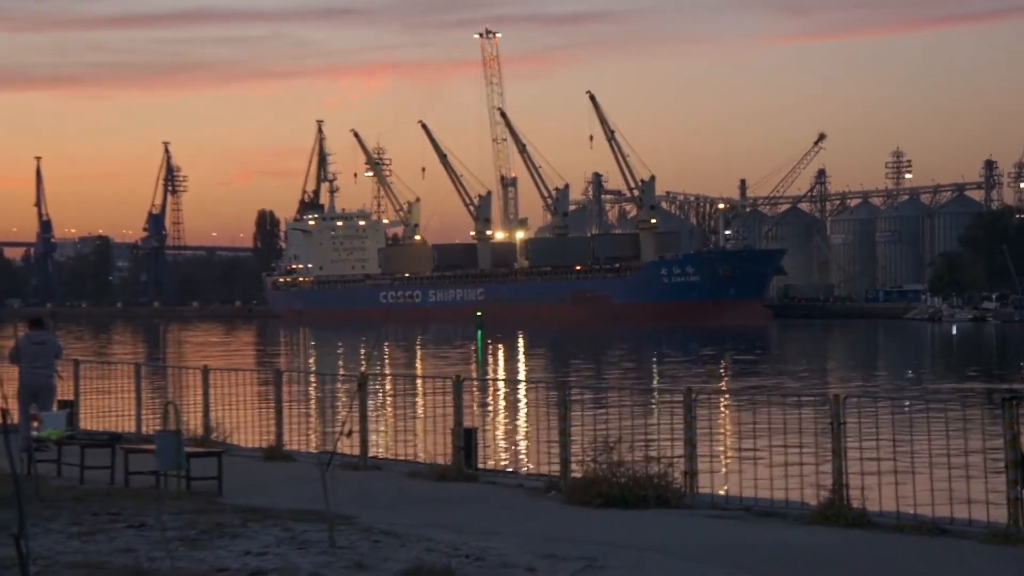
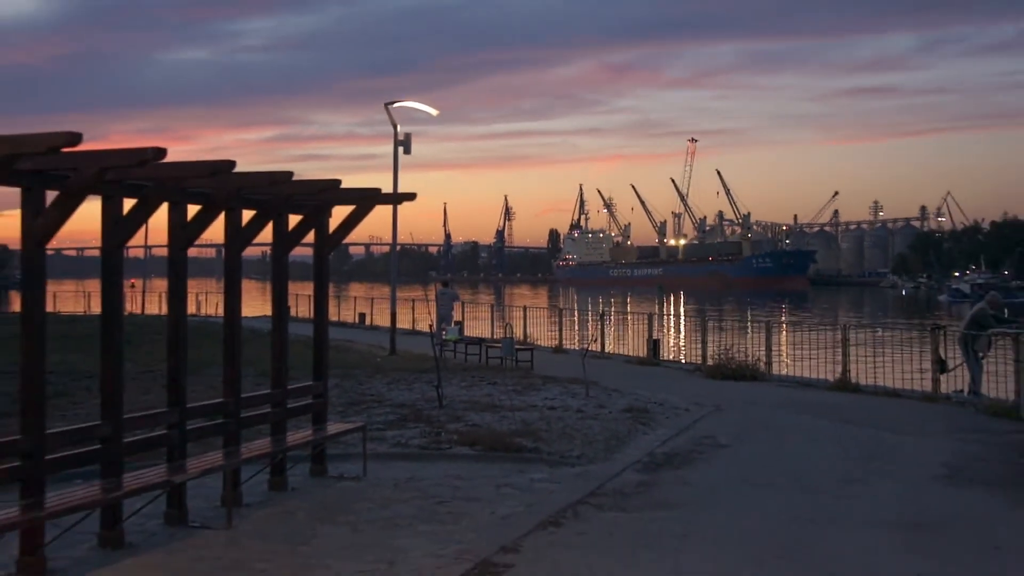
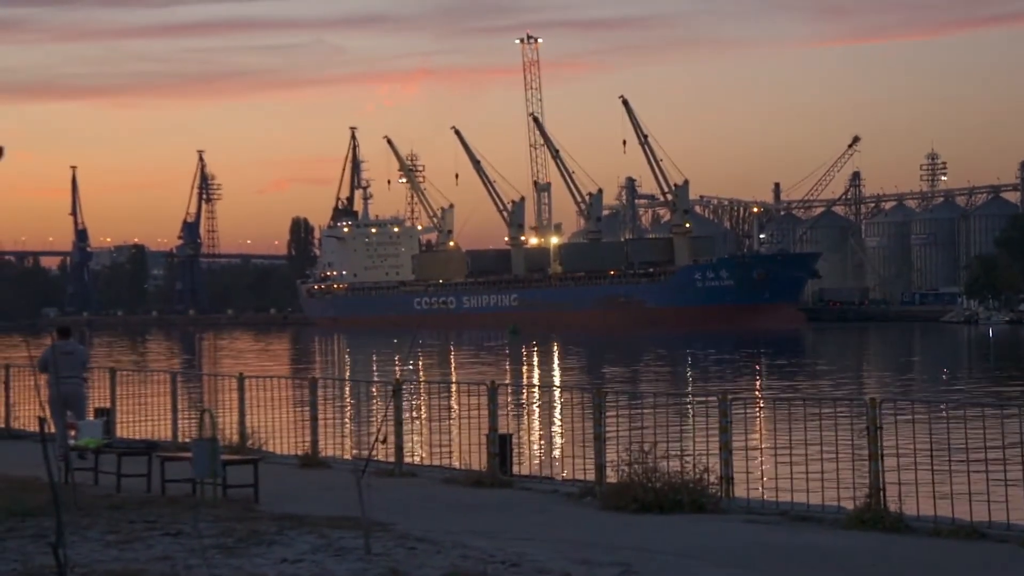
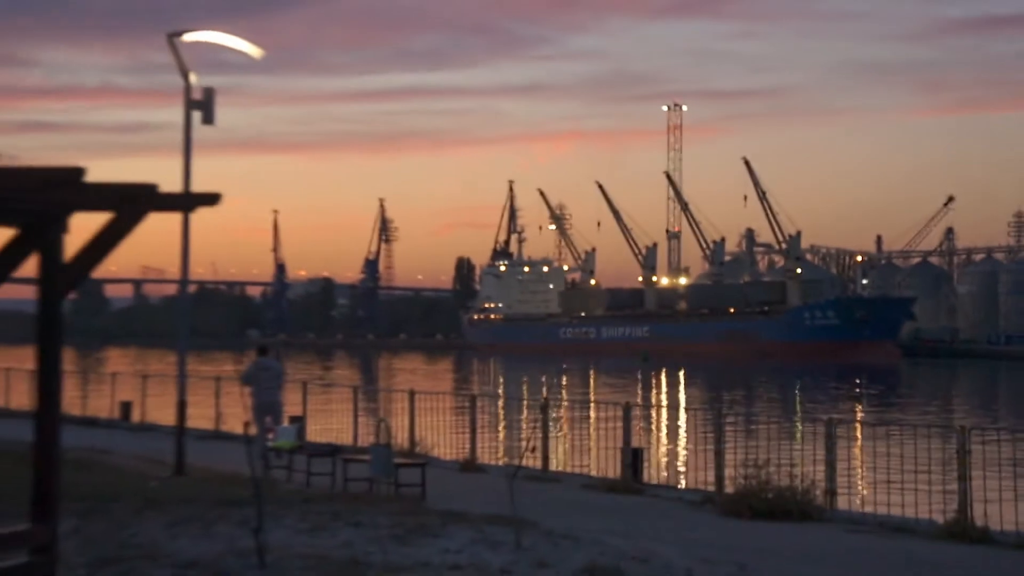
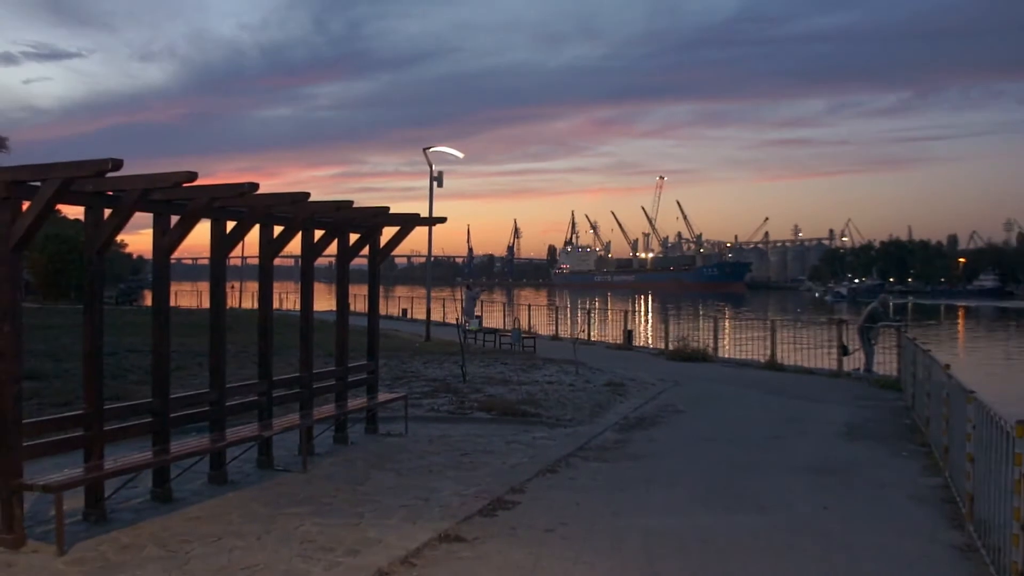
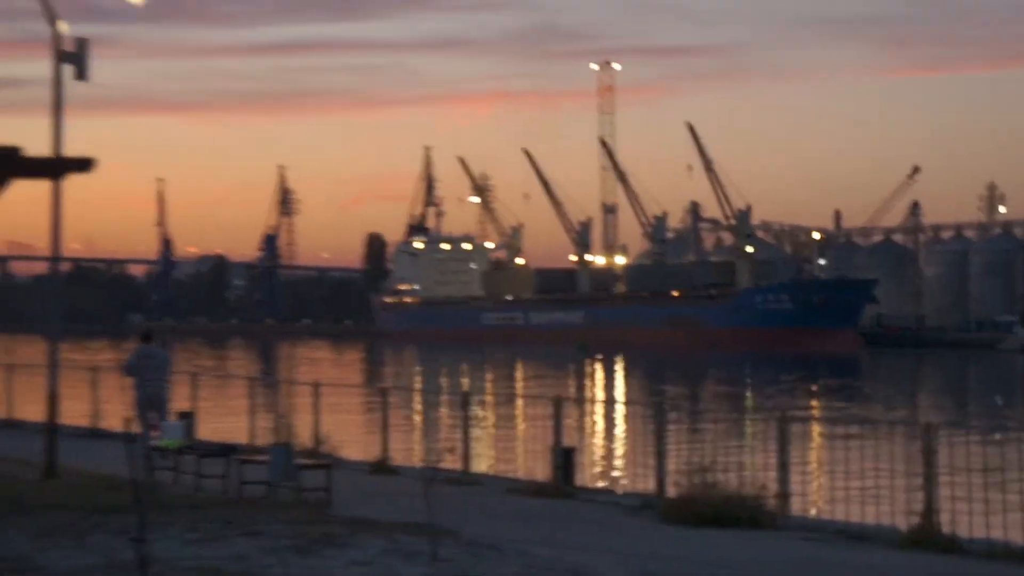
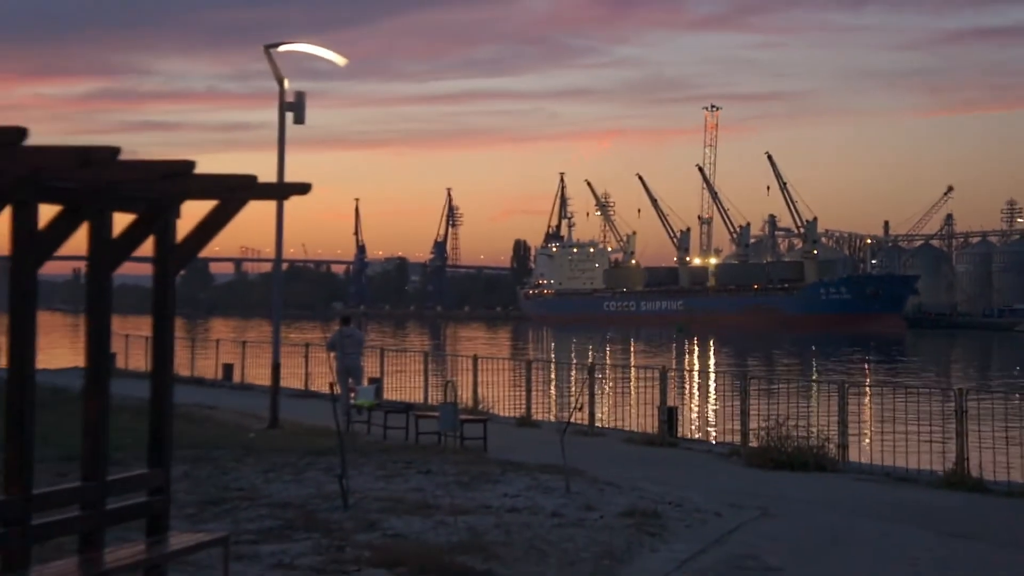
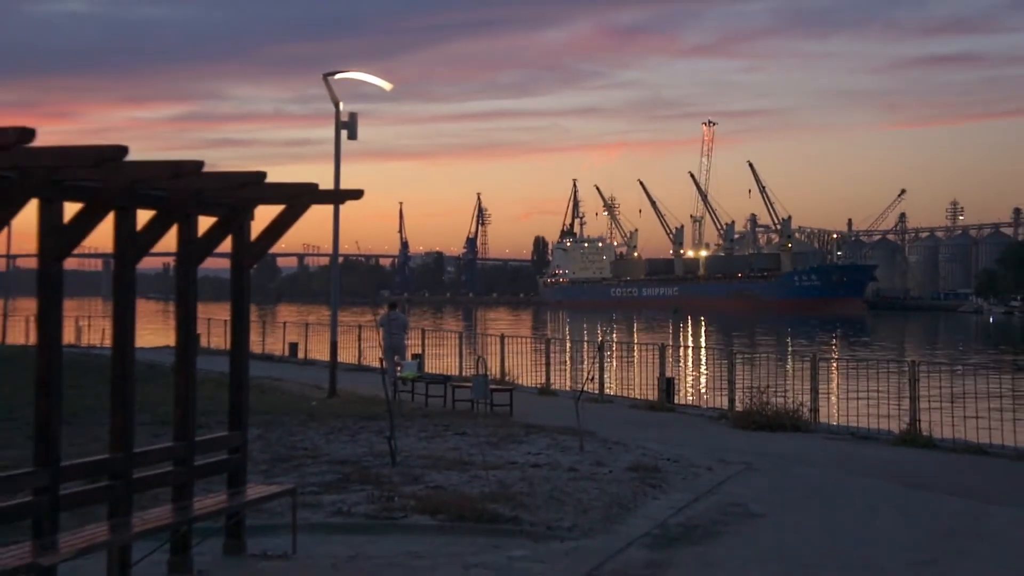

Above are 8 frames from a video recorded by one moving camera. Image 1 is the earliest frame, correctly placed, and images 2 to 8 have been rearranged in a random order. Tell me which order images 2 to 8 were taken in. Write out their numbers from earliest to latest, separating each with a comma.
3, 6, 4, 7, 8, 2, 5
